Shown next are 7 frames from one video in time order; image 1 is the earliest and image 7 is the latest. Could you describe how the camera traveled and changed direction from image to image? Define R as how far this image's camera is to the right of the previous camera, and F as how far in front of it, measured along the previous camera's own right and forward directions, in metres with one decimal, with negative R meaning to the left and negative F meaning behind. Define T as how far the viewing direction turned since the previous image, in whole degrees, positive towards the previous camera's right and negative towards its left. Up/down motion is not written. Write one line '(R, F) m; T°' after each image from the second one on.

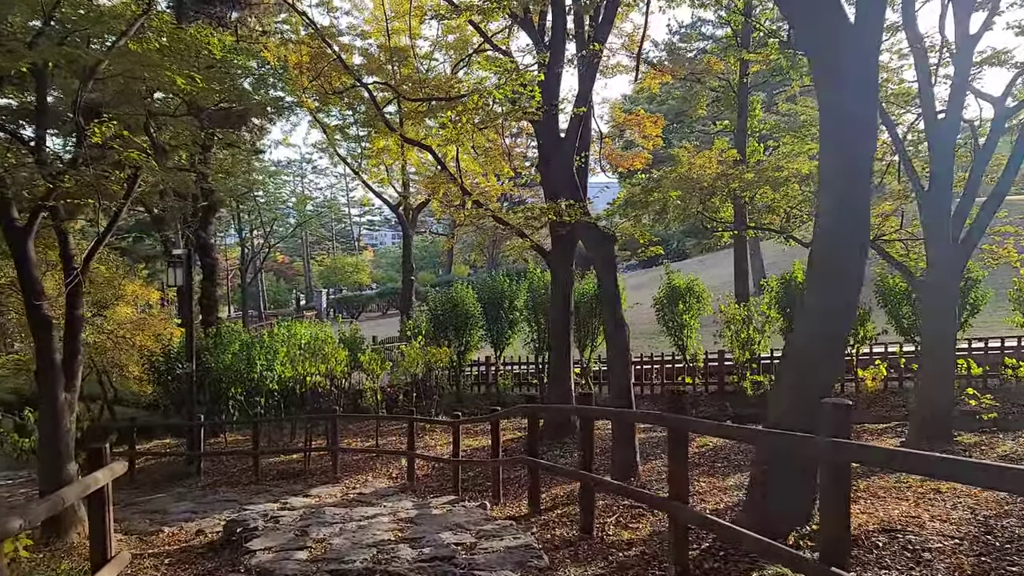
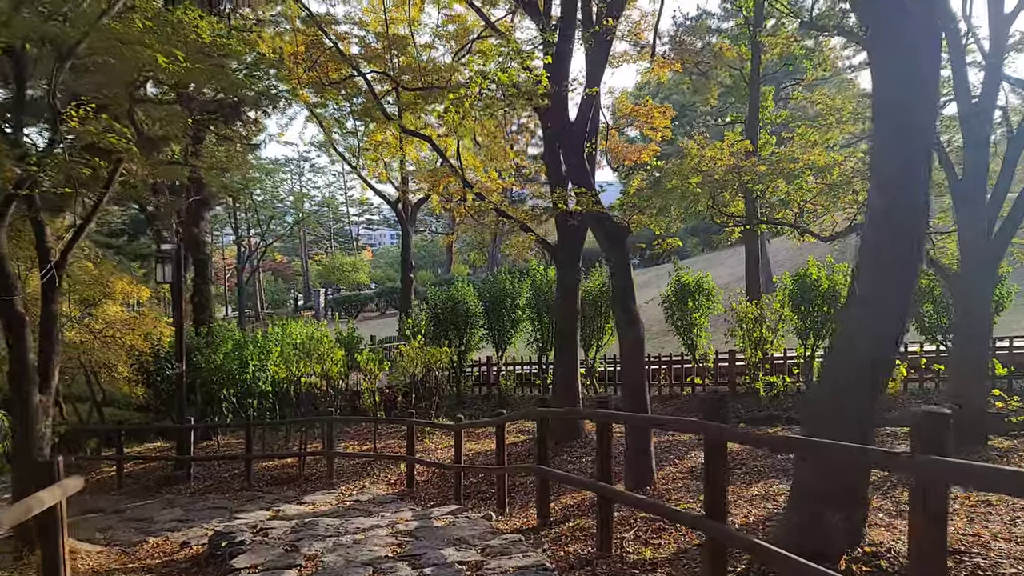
(-0.1, +0.5) m; 0°
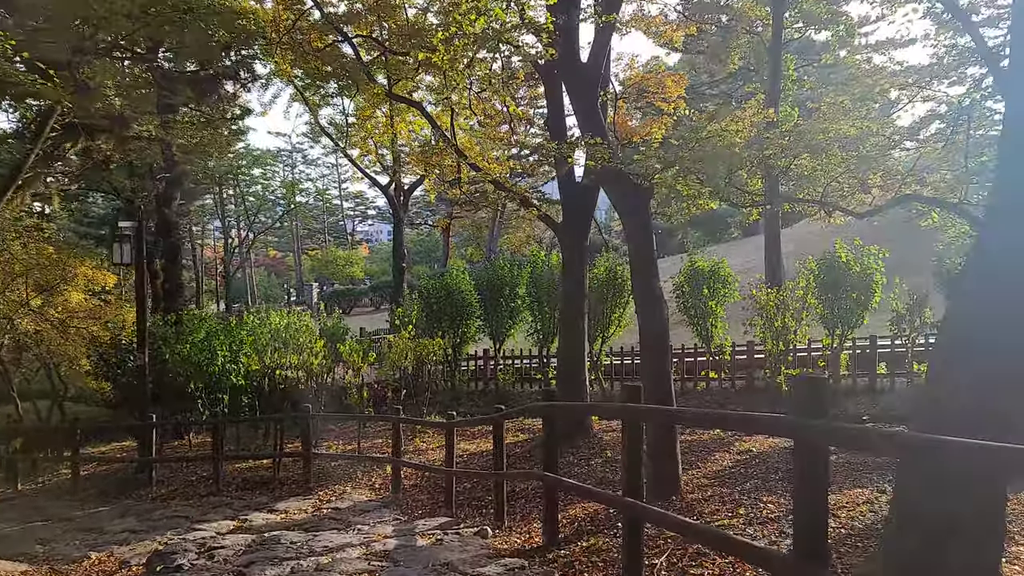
(0.0, +1.0) m; 0°
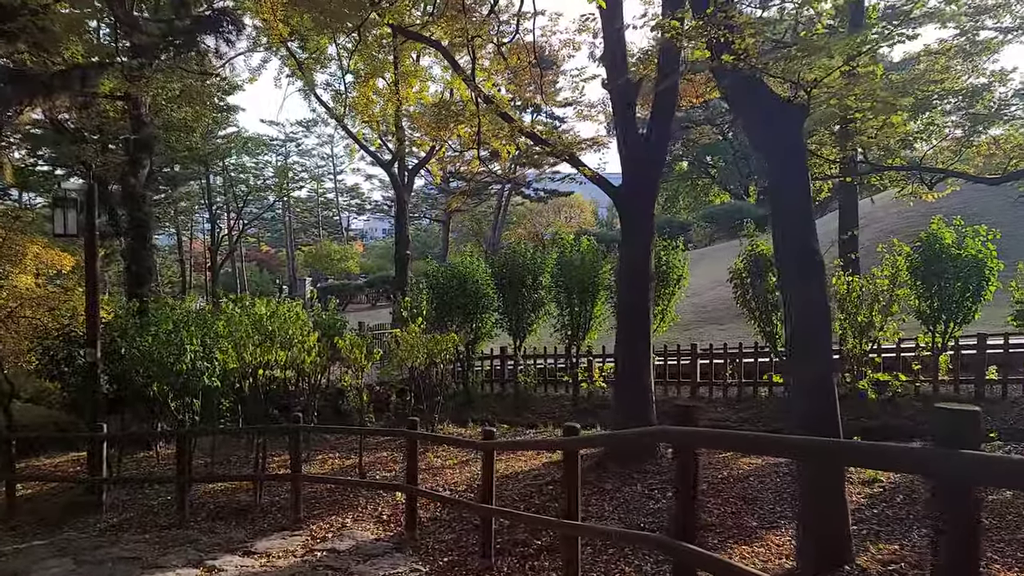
(-0.5, +1.8) m; 0°
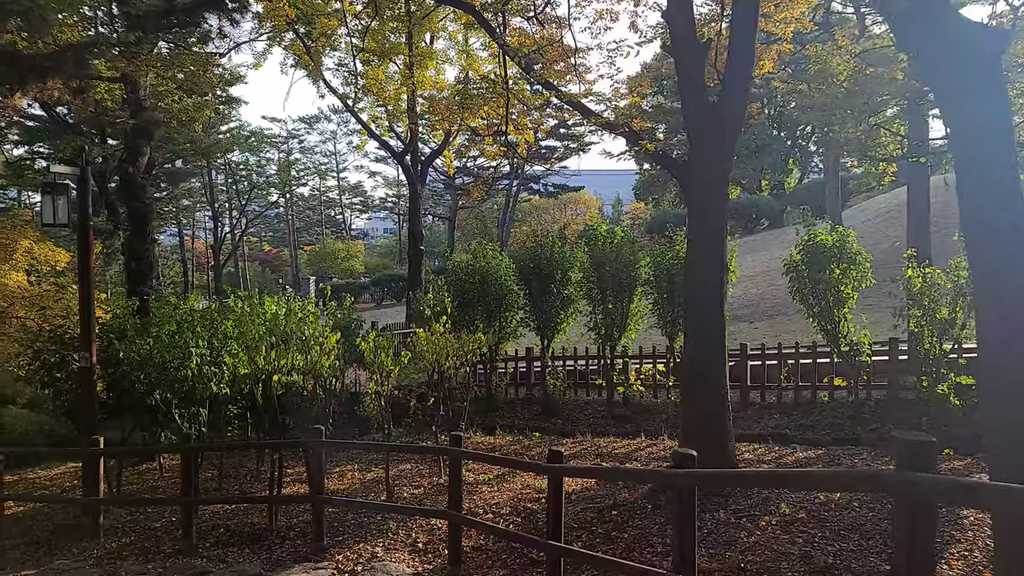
(-0.4, +0.8) m; 0°
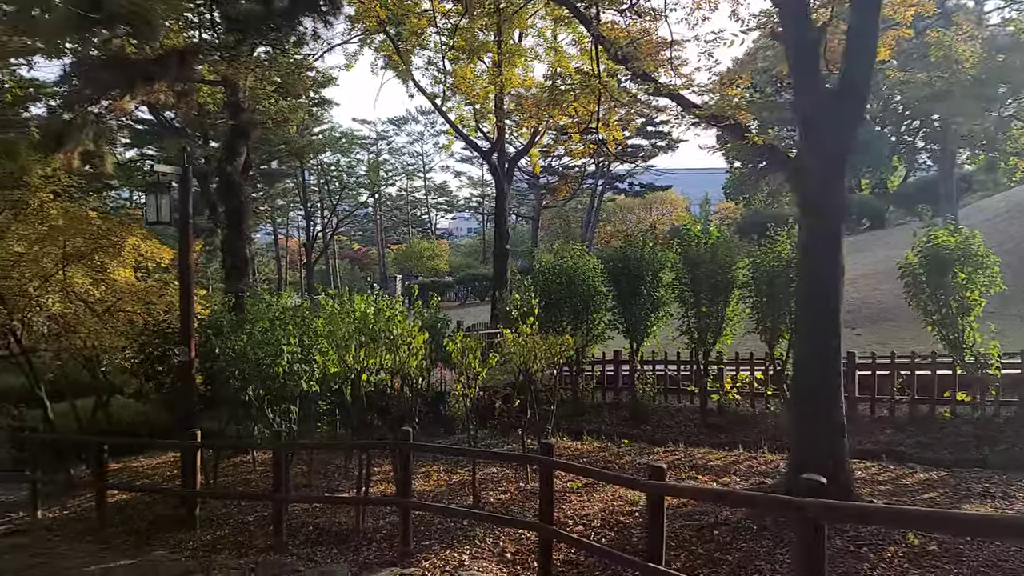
(-0.1, +0.2) m; -7°
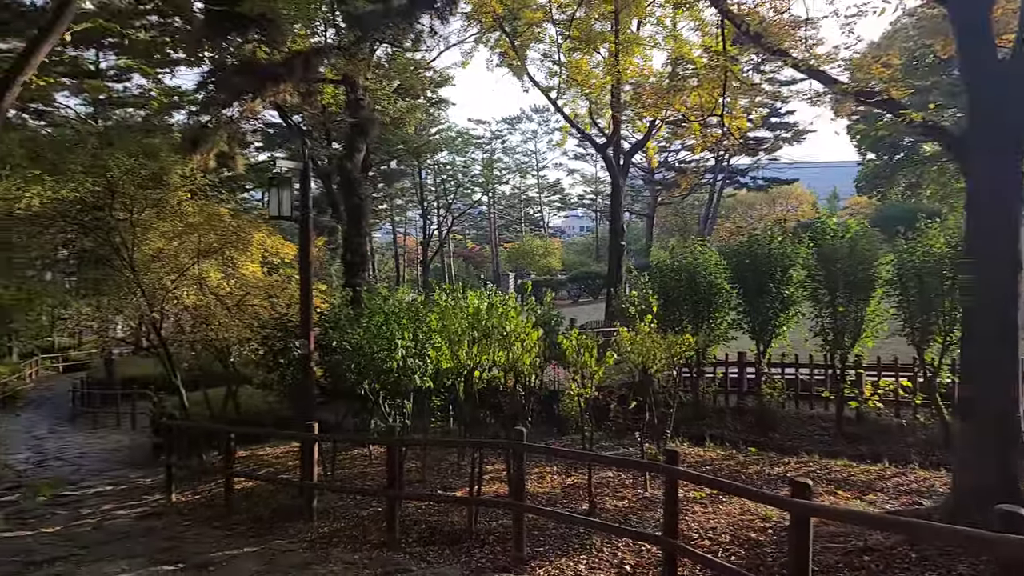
(-0.1, +0.3) m; -9°
